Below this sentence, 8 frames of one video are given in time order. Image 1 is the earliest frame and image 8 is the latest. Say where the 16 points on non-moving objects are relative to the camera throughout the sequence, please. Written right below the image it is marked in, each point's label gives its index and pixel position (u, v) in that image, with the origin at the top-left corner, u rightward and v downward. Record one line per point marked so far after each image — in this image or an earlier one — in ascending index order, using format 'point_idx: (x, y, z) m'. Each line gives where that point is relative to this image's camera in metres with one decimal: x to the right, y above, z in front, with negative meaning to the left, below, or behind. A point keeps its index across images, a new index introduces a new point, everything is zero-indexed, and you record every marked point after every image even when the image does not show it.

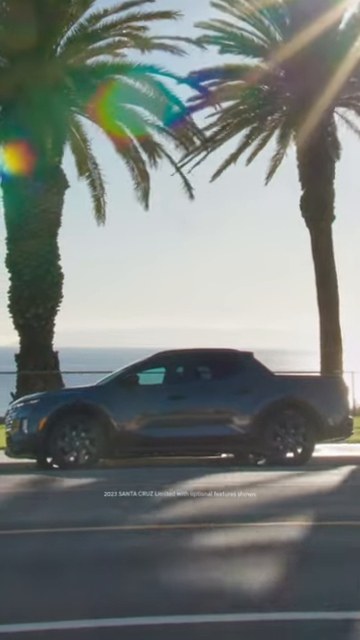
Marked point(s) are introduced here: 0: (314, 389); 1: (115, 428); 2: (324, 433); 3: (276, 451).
0: (+2.2, -1.1, +15.9) m
1: (-0.9, -1.7, +14.8) m
2: (+2.4, -1.9, +15.9) m
3: (+1.6, -2.1, +15.6) m
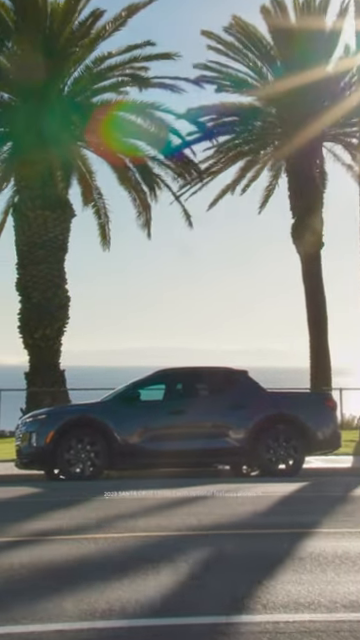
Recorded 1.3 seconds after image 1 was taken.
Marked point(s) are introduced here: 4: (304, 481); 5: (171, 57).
0: (+2.2, -1.5, +16.8) m
1: (-1.0, -2.1, +15.9) m
2: (+2.4, -2.2, +16.8) m
3: (+1.6, -2.5, +16.5) m
4: (+2.2, -2.7, +16.0) m
5: (-0.2, +4.6, +16.4) m
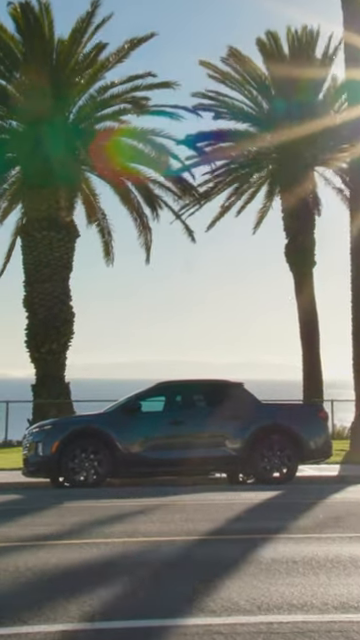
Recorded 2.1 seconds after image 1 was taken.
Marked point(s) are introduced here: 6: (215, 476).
0: (+2.1, -1.8, +17.6) m
1: (-1.1, -2.3, +16.8) m
2: (+2.4, -2.5, +17.6) m
3: (+1.5, -2.8, +17.3) m
4: (+2.1, -3.0, +16.8) m
5: (-0.2, +4.3, +17.3) m
6: (+0.6, -3.1, +18.6) m
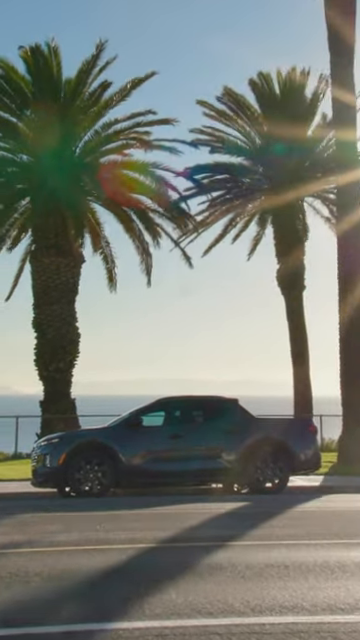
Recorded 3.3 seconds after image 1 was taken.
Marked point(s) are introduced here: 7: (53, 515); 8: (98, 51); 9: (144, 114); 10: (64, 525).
0: (+2.1, -2.2, +18.8) m
1: (-1.1, -2.7, +18.0) m
2: (+2.4, -2.9, +18.8) m
3: (+1.5, -3.2, +18.5) m
4: (+2.1, -3.4, +18.0) m
5: (-0.2, +3.9, +18.6) m
6: (+0.6, -3.5, +19.8) m
7: (-2.1, -3.3, +15.9) m
8: (-1.6, +5.2, +18.3) m
9: (-0.7, +4.1, +18.7) m
10: (-1.8, -3.2, +14.7) m
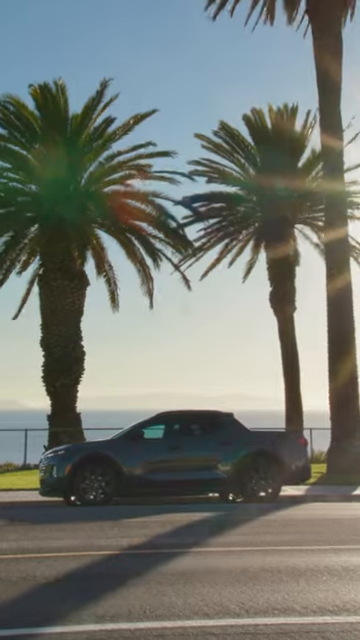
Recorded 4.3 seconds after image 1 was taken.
0: (+2.1, -2.6, +20.0) m
1: (-1.1, -3.1, +19.2) m
2: (+2.3, -3.3, +20.0) m
3: (+1.5, -3.6, +19.7) m
4: (+2.1, -3.8, +19.2) m
5: (-0.2, +3.5, +19.9) m
6: (+0.6, -3.9, +21.0) m
7: (-2.2, -3.7, +17.1) m
8: (-1.6, +4.8, +19.7) m
9: (-0.7, +3.7, +20.0) m
10: (-1.8, -3.6, +15.9) m
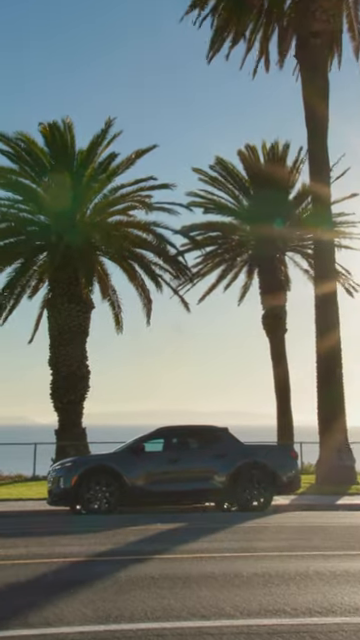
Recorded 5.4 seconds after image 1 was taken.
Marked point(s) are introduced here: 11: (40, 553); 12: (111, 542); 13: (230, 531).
0: (+2.1, -3.0, +21.5) m
1: (-1.1, -3.6, +20.6) m
2: (+2.3, -3.8, +21.4) m
3: (+1.5, -4.0, +21.1) m
4: (+2.0, -4.3, +20.6) m
5: (-0.3, +3.0, +21.4) m
6: (+0.6, -4.4, +22.4) m
7: (-2.2, -4.1, +18.6) m
8: (-1.7, +4.3, +21.2) m
9: (-0.8, +3.2, +21.5) m
10: (-1.9, -4.0, +17.3) m
11: (-2.4, -4.0, +16.1) m
12: (-1.3, -4.0, +17.2) m
13: (+1.0, -4.1, +18.5) m
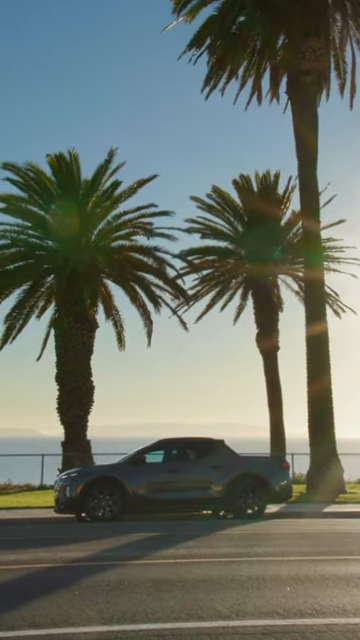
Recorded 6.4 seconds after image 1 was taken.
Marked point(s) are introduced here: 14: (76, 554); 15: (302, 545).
0: (+2.0, -3.5, +22.8) m
1: (-1.2, -4.0, +22.0) m
2: (+2.3, -4.2, +22.7) m
3: (+1.4, -4.5, +22.5) m
4: (+2.0, -4.7, +21.9) m
5: (-0.3, +2.6, +22.8) m
6: (+0.6, -4.8, +23.7) m
7: (-2.2, -4.6, +19.9) m
8: (-1.7, +3.9, +22.6) m
9: (-0.8, +2.7, +22.9) m
10: (-1.9, -4.4, +18.7) m
11: (-2.4, -4.4, +17.4) m
12: (-1.3, -4.4, +18.5) m
13: (+0.9, -4.5, +19.8) m
14: (-2.0, -4.4, +17.9) m
15: (+2.5, -4.5, +19.1) m
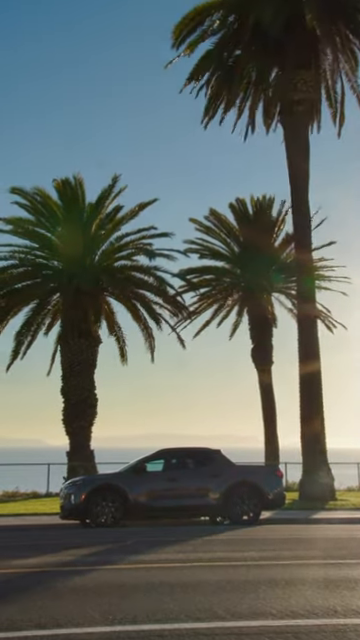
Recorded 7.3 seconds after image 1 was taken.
0: (+2.0, -3.9, +24.0) m
1: (-1.2, -4.4, +23.2) m
2: (+2.3, -4.6, +23.9) m
3: (+1.4, -4.9, +23.6) m
4: (+2.0, -5.1, +23.1) m
5: (-0.3, +2.2, +24.1) m
6: (+0.5, -5.2, +24.9) m
7: (-2.3, -4.9, +21.1) m
8: (-1.7, +3.5, +23.9) m
9: (-0.8, +2.3, +24.1) m
10: (-1.9, -4.8, +19.9) m
11: (-2.5, -4.7, +18.6) m
12: (-1.3, -4.8, +19.7) m
13: (+0.9, -4.9, +21.0) m
14: (-2.0, -4.8, +19.1) m
15: (+2.4, -4.9, +20.3) m
